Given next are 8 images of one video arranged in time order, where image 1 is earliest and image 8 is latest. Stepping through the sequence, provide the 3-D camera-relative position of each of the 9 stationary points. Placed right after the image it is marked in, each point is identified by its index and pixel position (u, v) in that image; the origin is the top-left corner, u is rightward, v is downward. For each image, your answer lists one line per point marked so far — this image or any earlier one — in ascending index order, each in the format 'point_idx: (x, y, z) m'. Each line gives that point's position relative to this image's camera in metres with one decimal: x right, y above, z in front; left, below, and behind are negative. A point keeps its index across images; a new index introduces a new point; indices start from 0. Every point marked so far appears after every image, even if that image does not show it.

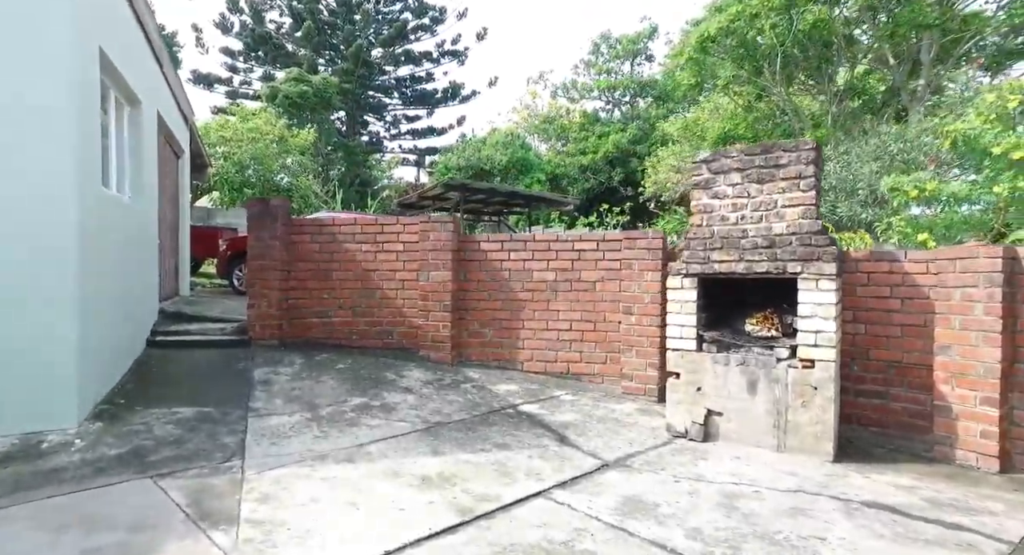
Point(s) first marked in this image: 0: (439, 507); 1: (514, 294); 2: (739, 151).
0: (-0.3, -1.2, +2.8) m
1: (0.0, -0.2, +5.7) m
2: (+1.8, +1.0, +4.2) m
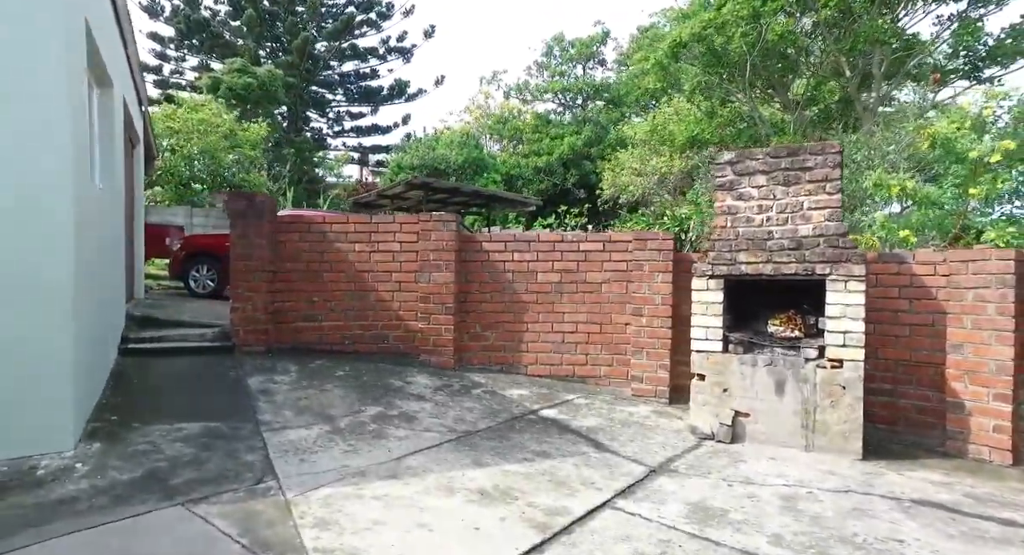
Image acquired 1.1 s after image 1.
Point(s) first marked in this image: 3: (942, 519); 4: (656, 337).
0: (0.0, -1.2, +2.6) m
1: (0.0, -0.2, +5.6) m
2: (+2.0, +1.0, +4.2) m
3: (+2.3, -1.3, +2.9) m
4: (+1.3, -0.5, +5.1) m
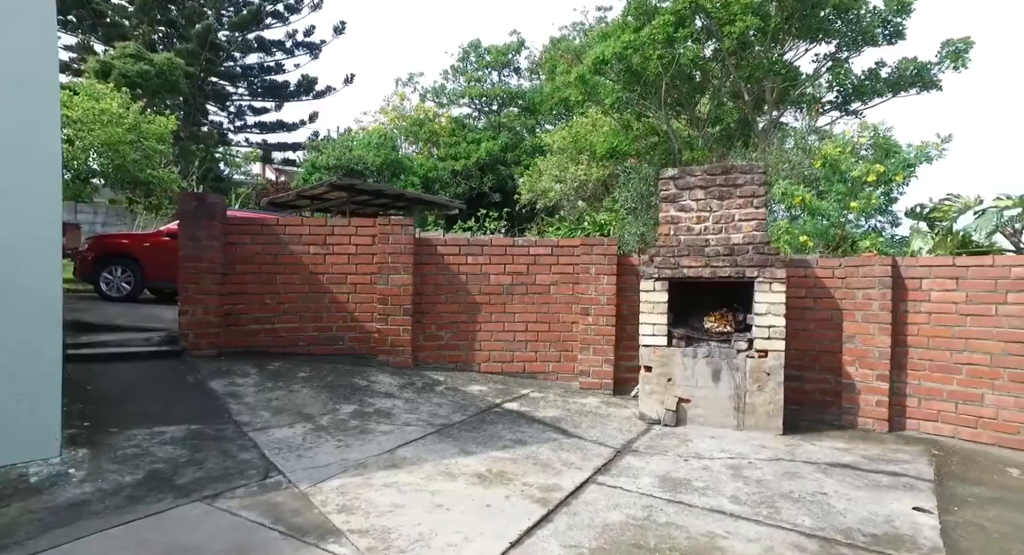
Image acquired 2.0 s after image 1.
0: (0.0, -1.2, +2.9) m
1: (-0.4, -0.2, +5.8) m
2: (+1.7, +0.9, +4.8) m
3: (+2.2, -1.3, +3.6) m
4: (+0.9, -0.6, +5.6) m
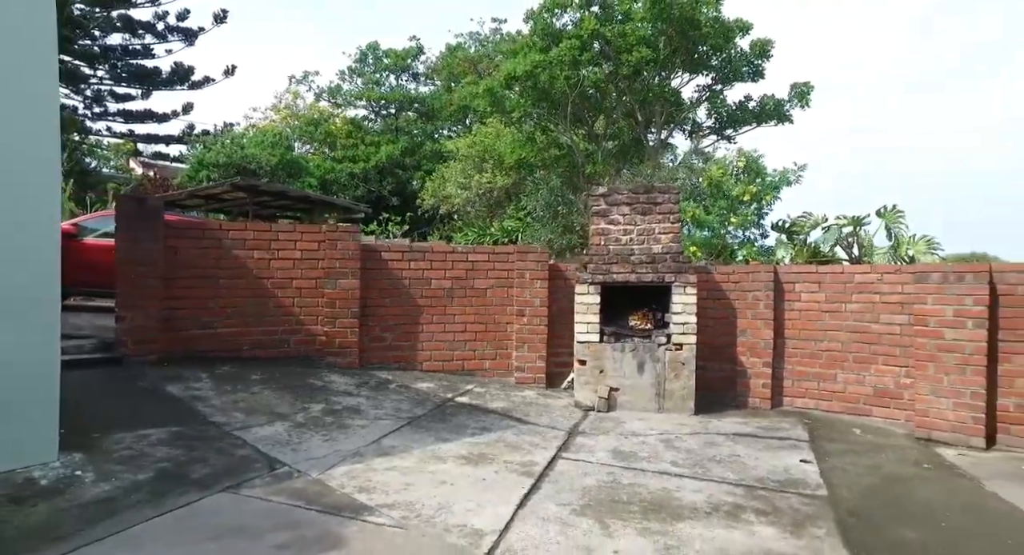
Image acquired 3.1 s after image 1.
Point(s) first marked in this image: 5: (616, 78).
0: (0.0, -1.2, +3.3) m
1: (-1.1, -0.2, +6.1) m
2: (+1.2, +0.9, +5.6) m
3: (+2.0, -1.3, +4.5) m
4: (+0.3, -0.6, +6.1) m
5: (+2.6, +4.9, +13.3) m
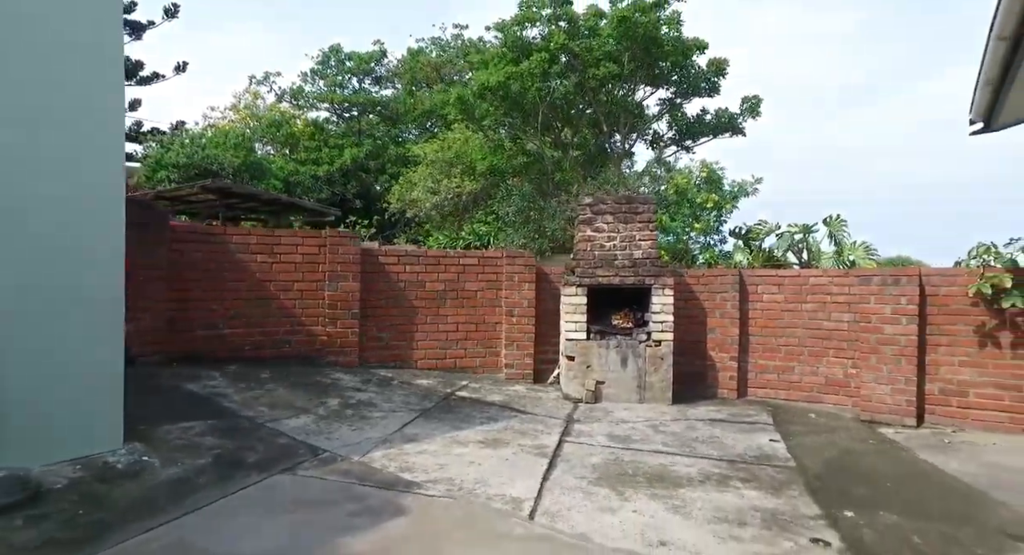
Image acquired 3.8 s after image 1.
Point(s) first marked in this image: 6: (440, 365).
0: (+0.1, -1.2, +3.7) m
1: (-1.2, -0.3, +6.4) m
2: (+1.1, +0.9, +6.1) m
3: (+2.0, -1.4, +5.0) m
4: (+0.1, -0.7, +6.6) m
5: (+1.8, +4.8, +14.0) m
6: (-0.8, -1.0, +6.5) m
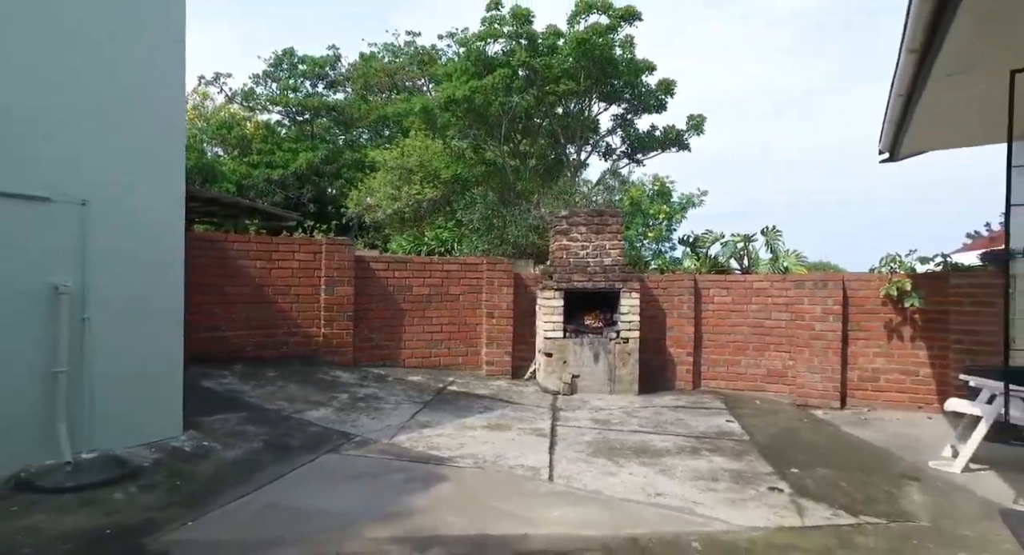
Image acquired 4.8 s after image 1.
0: (+0.1, -1.2, +4.3) m
1: (-1.4, -0.3, +6.9) m
2: (+0.9, +0.8, +6.8) m
3: (+1.9, -1.4, +5.8) m
4: (-0.1, -0.7, +7.1) m
5: (+0.8, +4.7, +14.7) m
6: (-1.1, -1.1, +7.0) m
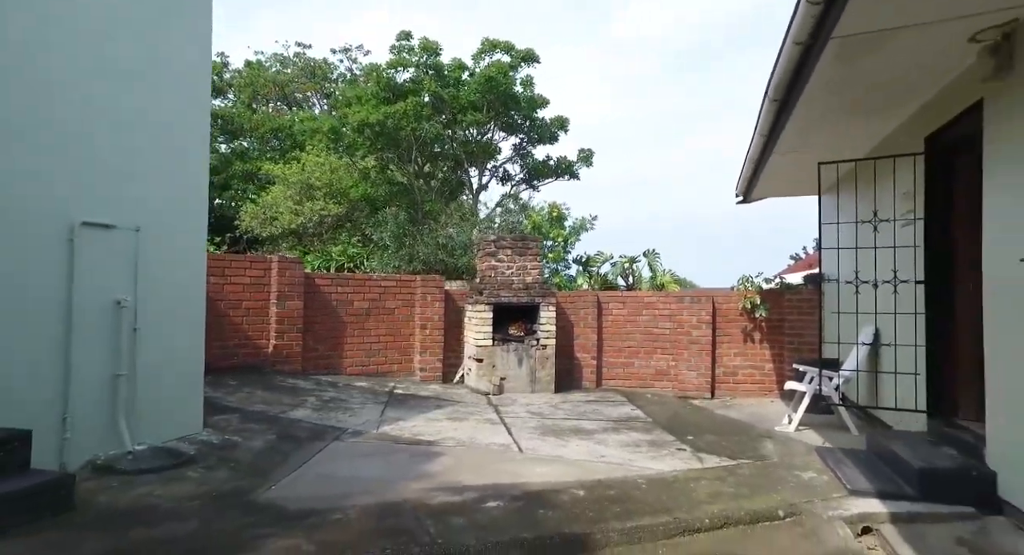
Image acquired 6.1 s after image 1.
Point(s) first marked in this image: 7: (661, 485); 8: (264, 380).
0: (-0.3, -1.4, +5.2) m
1: (-2.3, -0.5, +7.4) m
2: (0.0, +0.6, +7.9) m
3: (+1.1, -1.6, +7.0) m
4: (-1.1, -0.9, +7.9) m
5: (-1.8, +4.2, +15.7) m
6: (-2.0, -1.3, +7.6) m
7: (+1.0, -1.3, +3.5) m
8: (-2.8, -1.2, +6.1) m
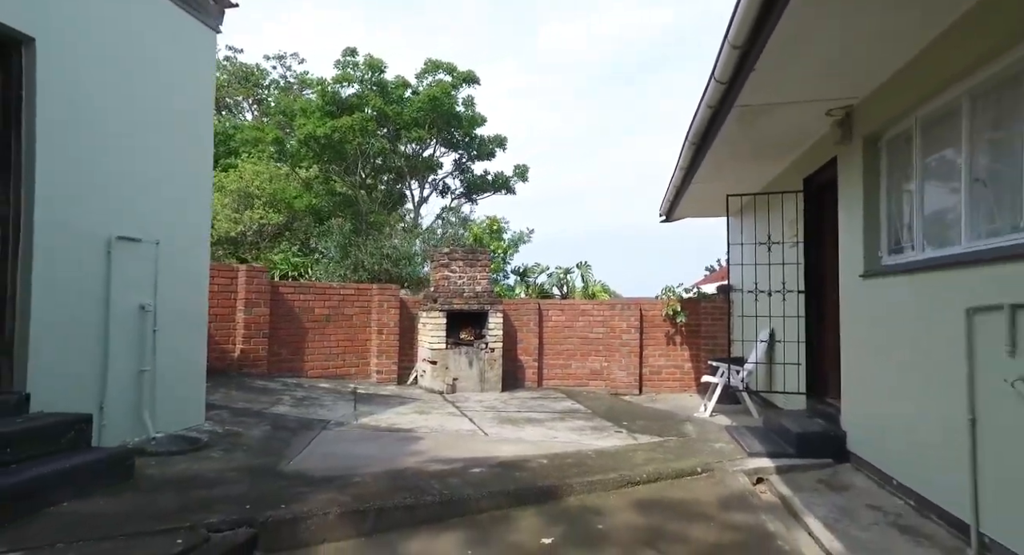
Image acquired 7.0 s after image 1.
0: (-0.7, -1.5, +5.9) m
1: (-3.0, -0.7, +7.8) m
2: (-0.8, +0.4, +8.6) m
3: (+0.5, -1.7, +7.8) m
4: (-1.9, -1.1, +8.5) m
5: (-3.5, +4.0, +16.1) m
6: (-2.7, -1.4, +8.0) m
7: (+0.7, -1.4, +4.3) m
8: (-3.3, -1.3, +6.4) m
